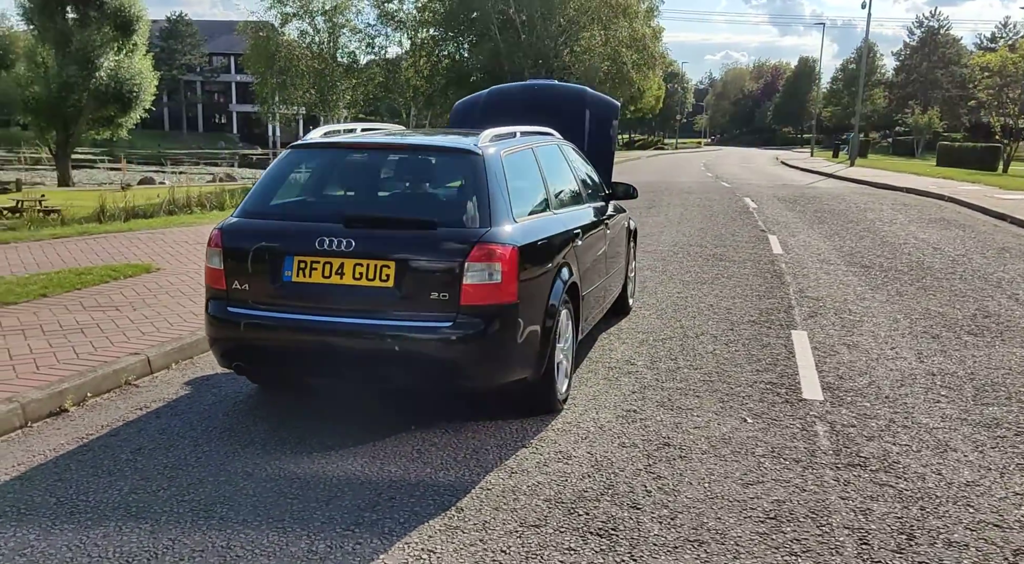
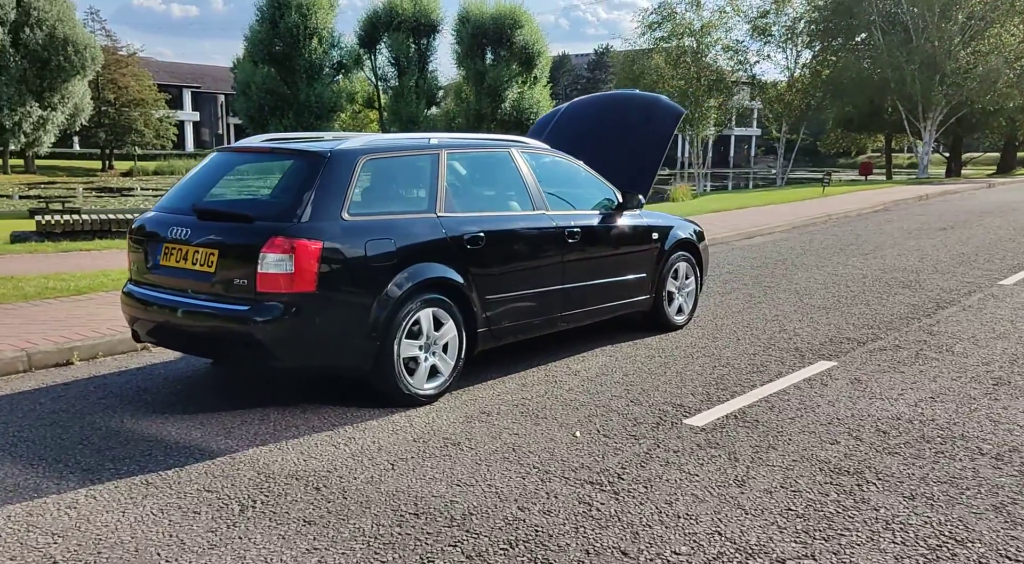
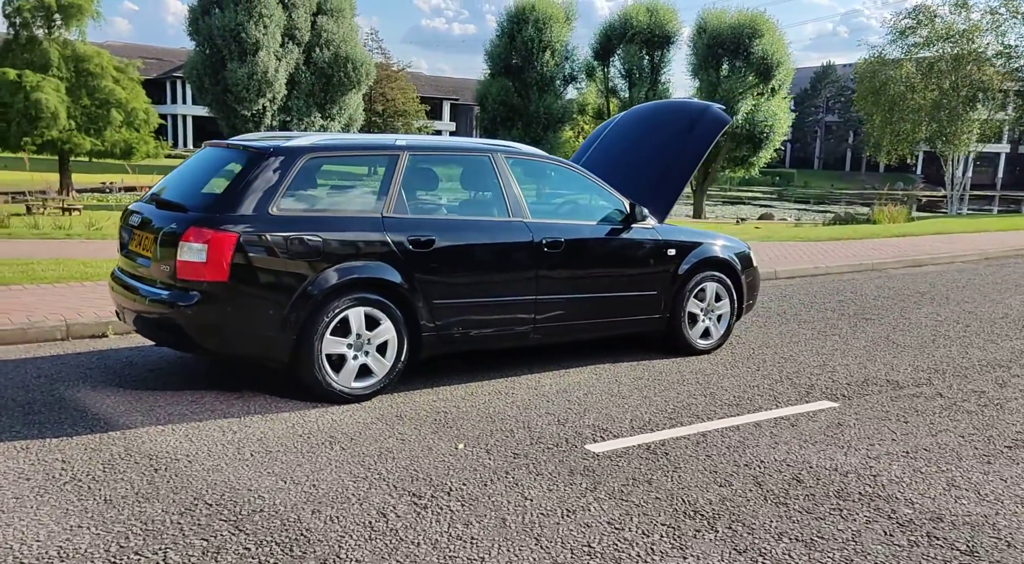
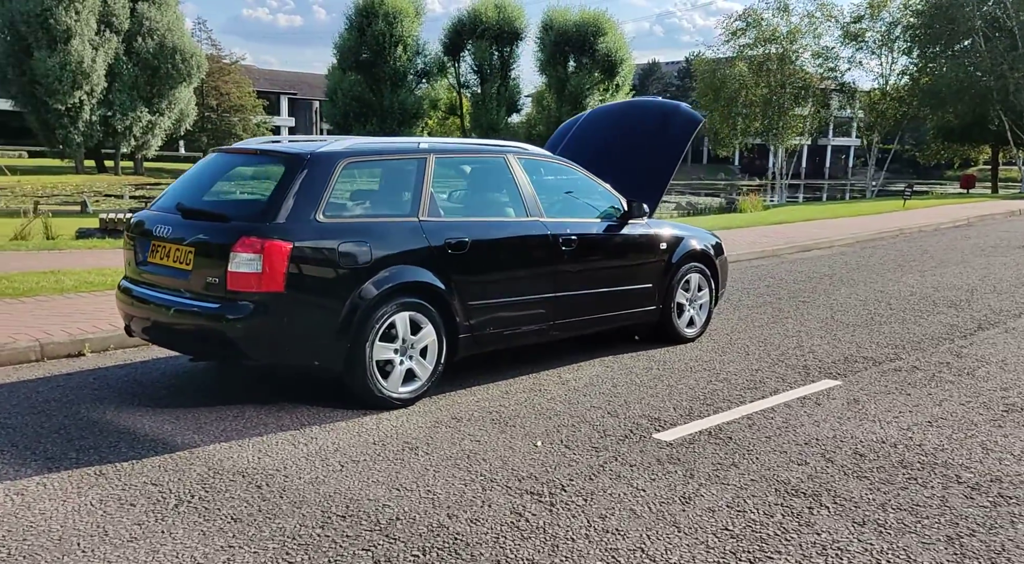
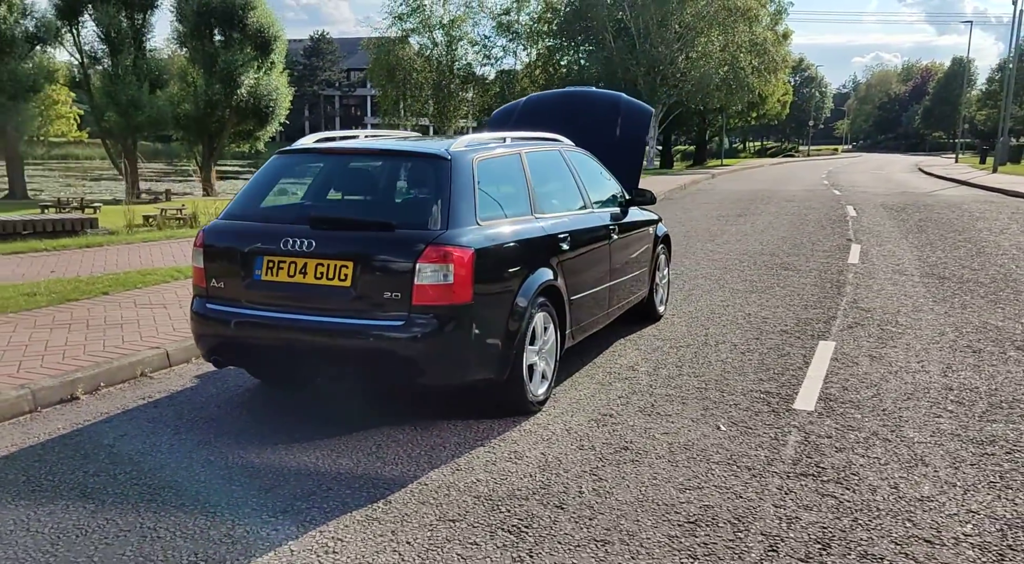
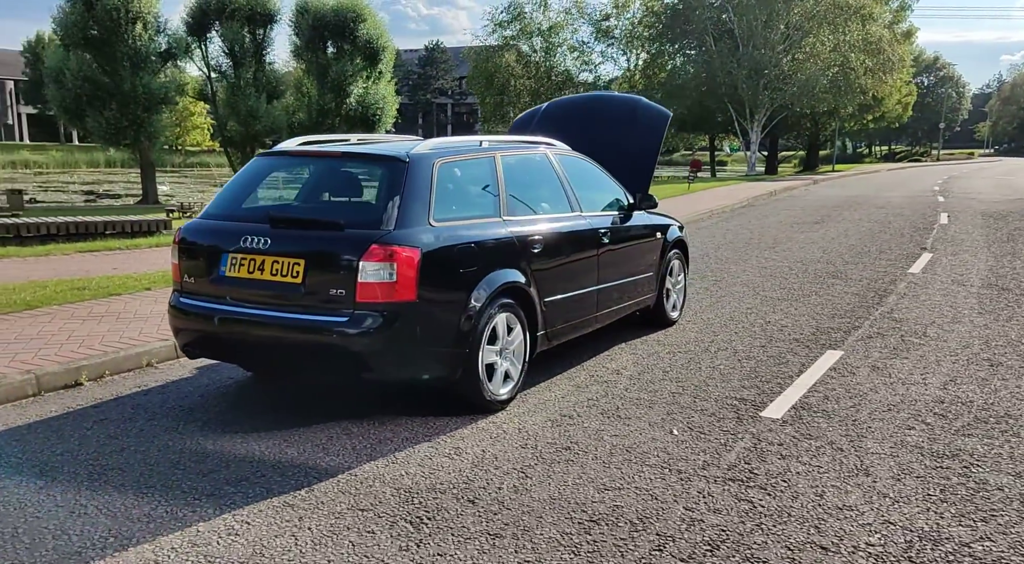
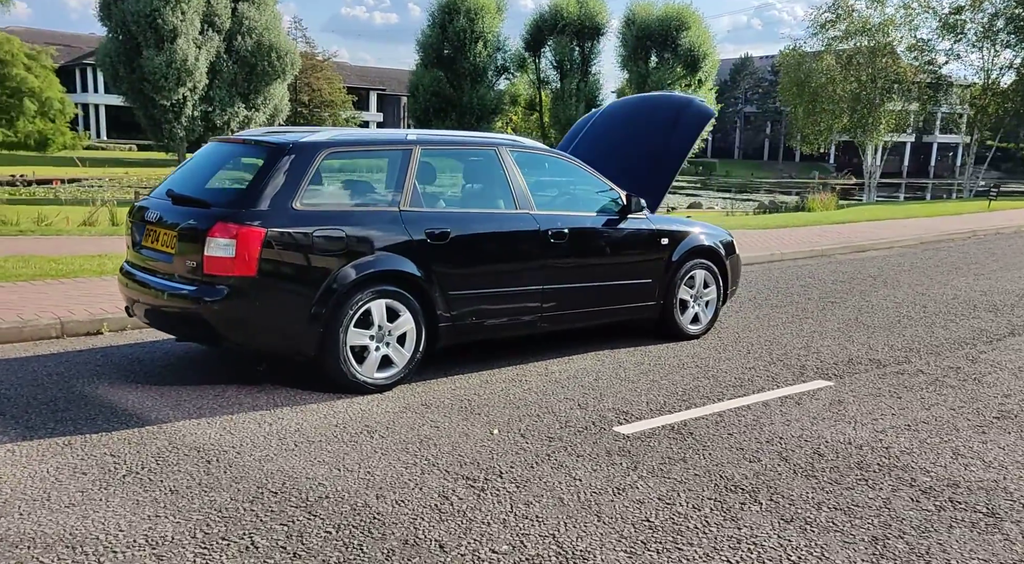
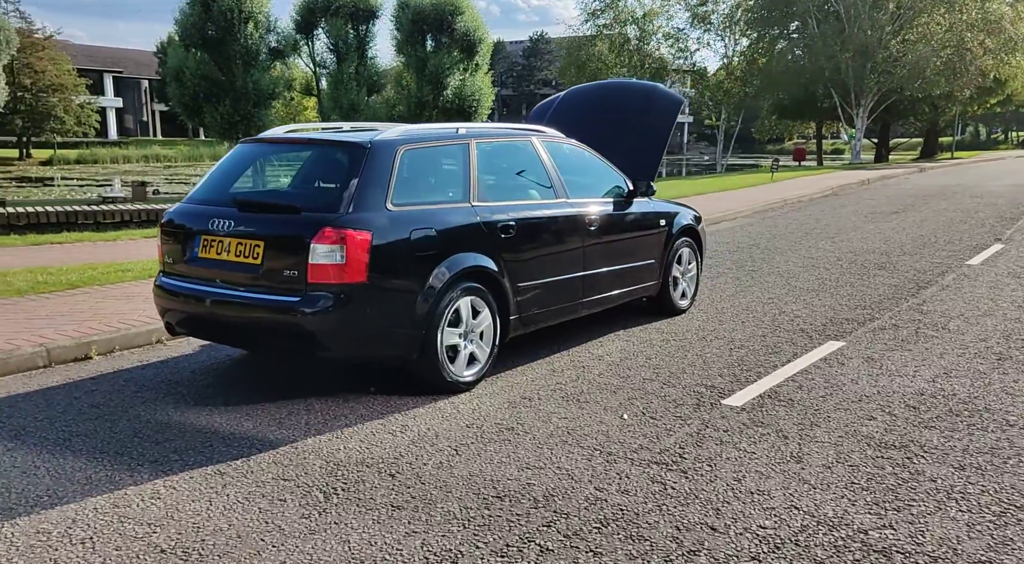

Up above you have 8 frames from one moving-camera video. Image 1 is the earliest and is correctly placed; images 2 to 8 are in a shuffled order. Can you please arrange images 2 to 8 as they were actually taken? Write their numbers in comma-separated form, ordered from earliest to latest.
5, 6, 8, 2, 4, 7, 3
